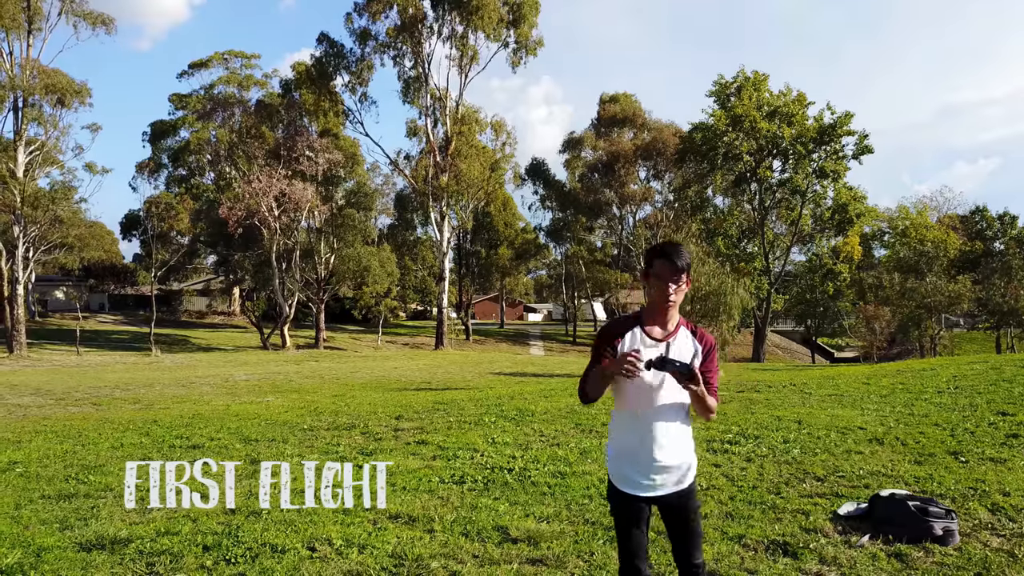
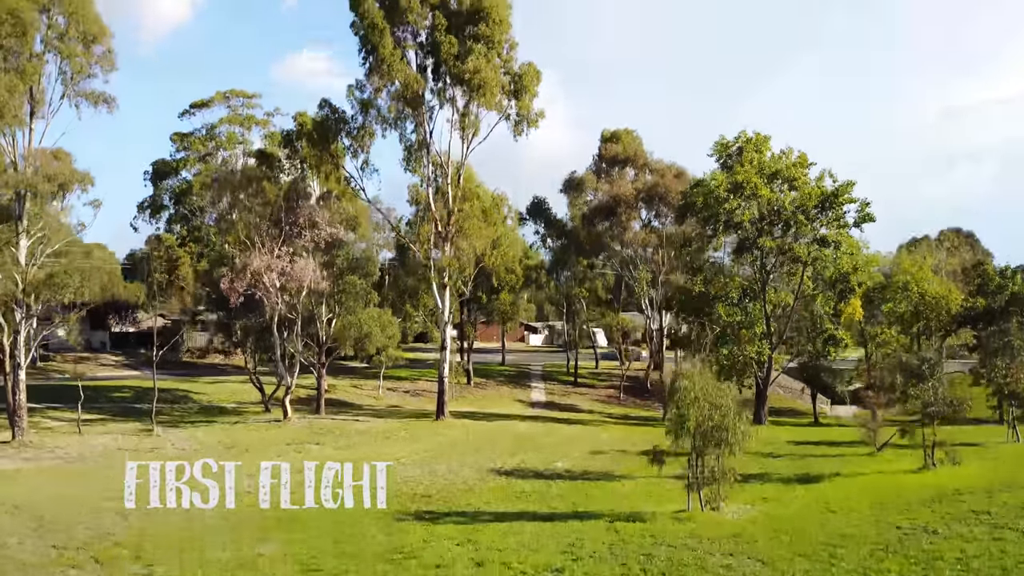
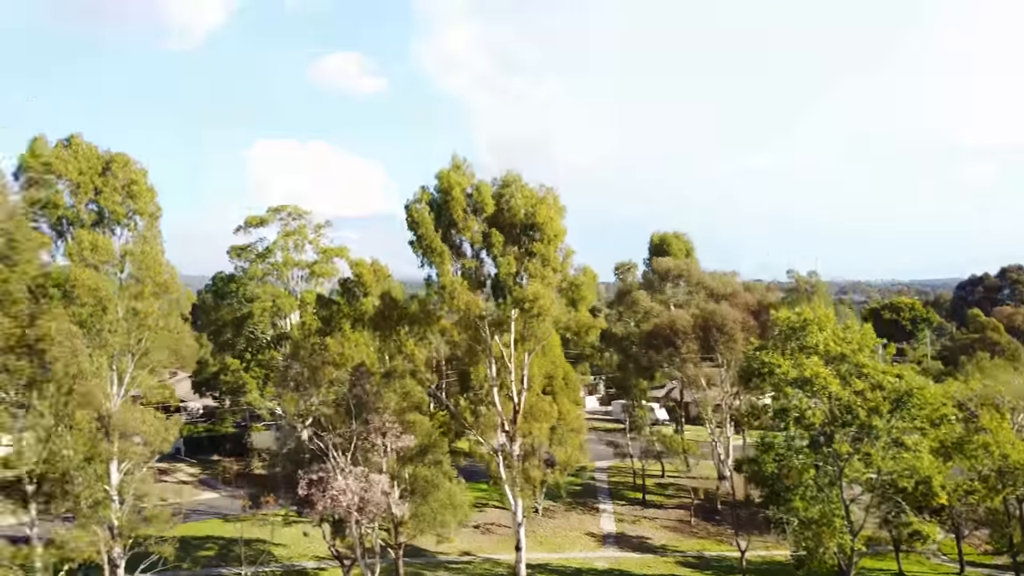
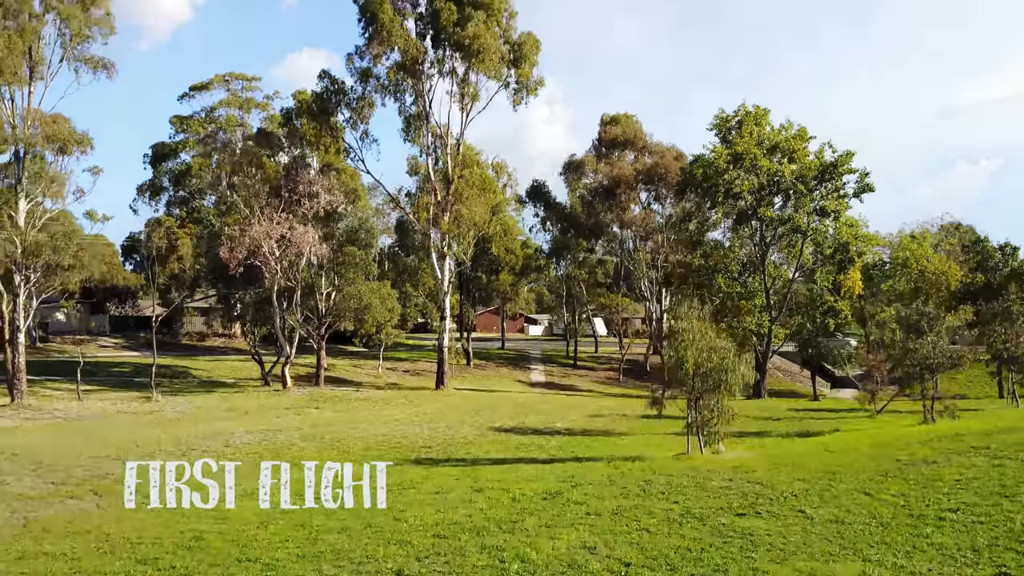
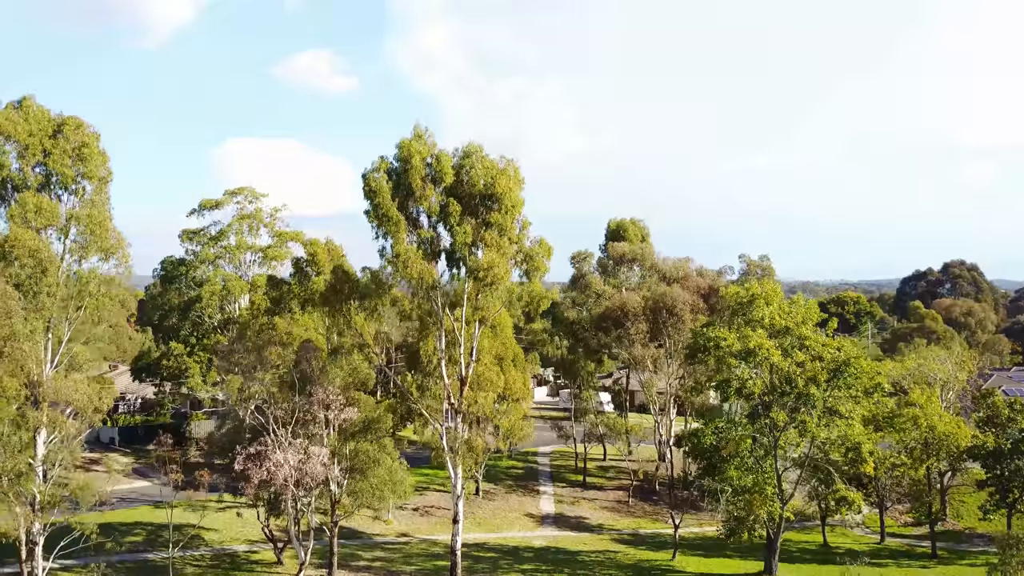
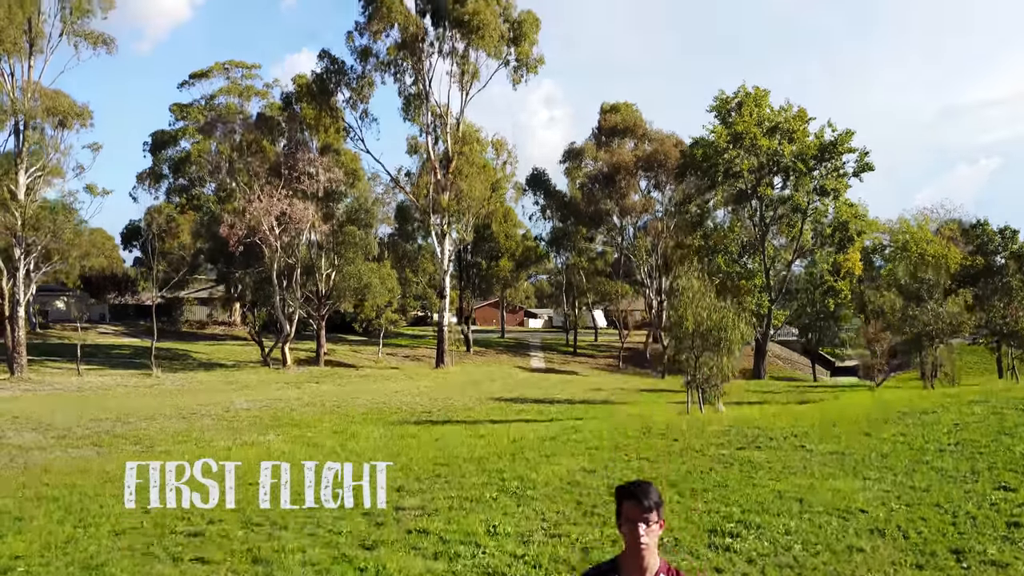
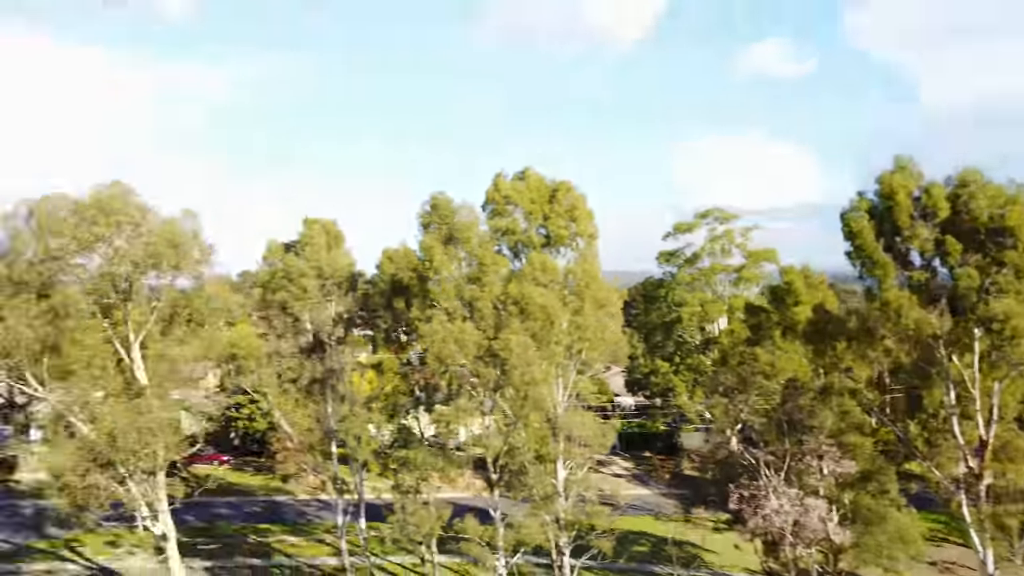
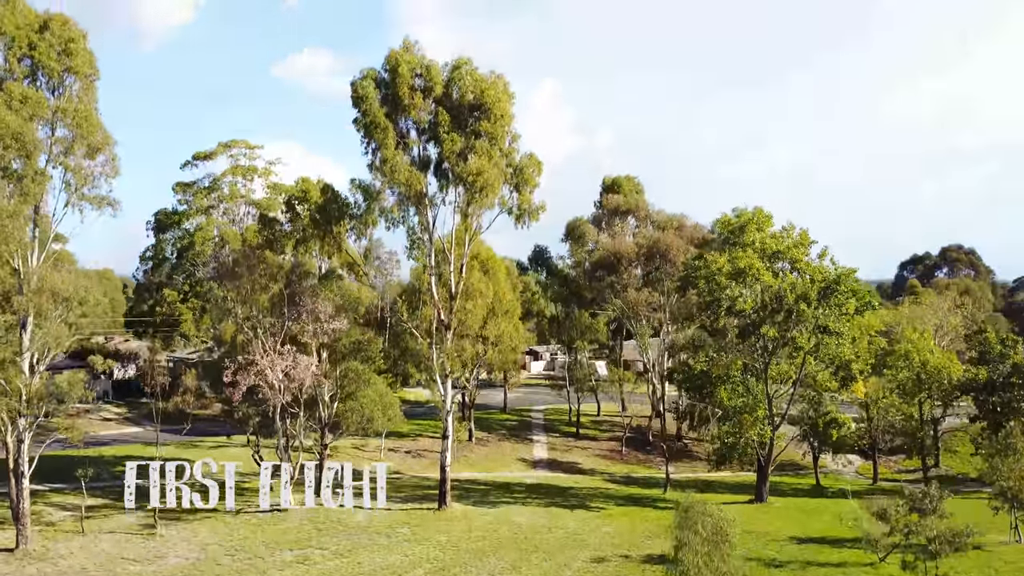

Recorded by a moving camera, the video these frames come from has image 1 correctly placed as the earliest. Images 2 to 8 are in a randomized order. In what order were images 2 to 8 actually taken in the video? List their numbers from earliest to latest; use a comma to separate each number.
6, 4, 2, 8, 5, 3, 7
